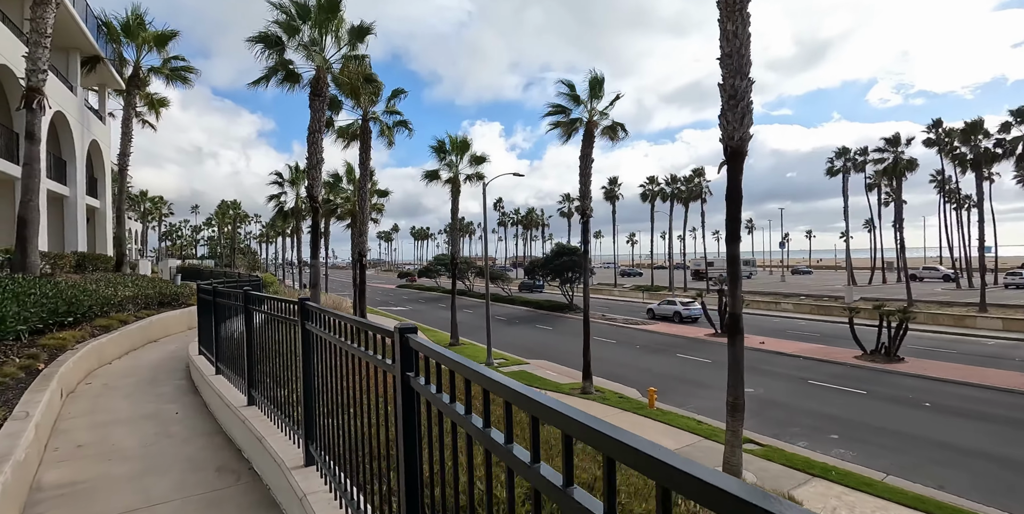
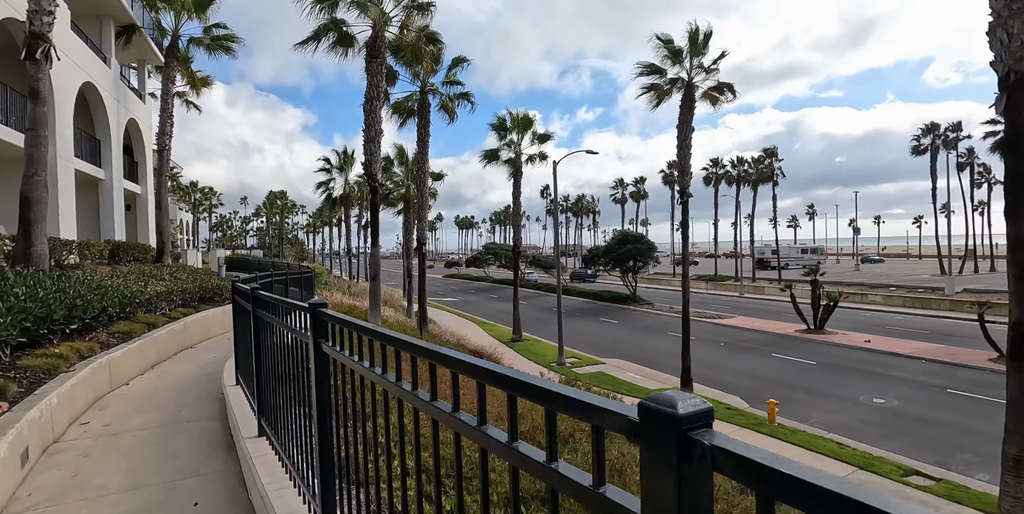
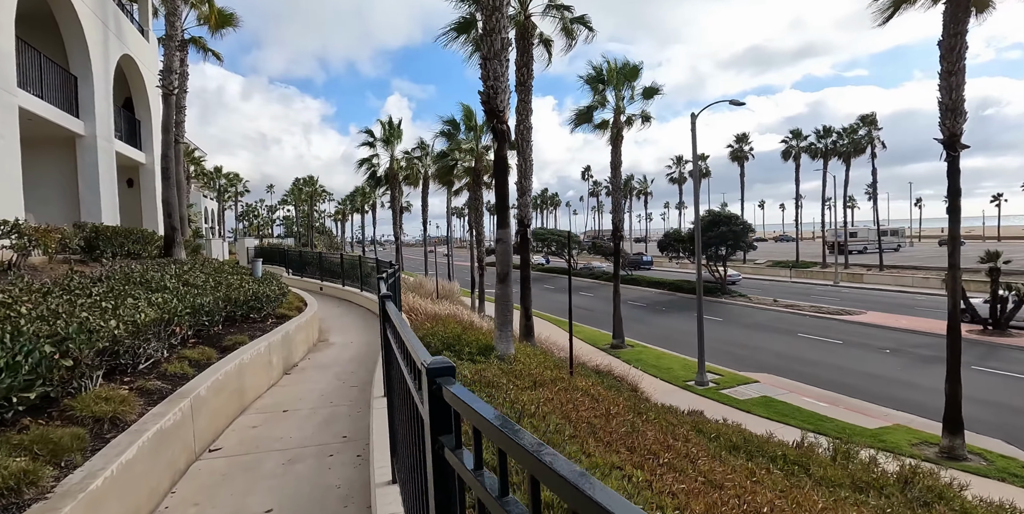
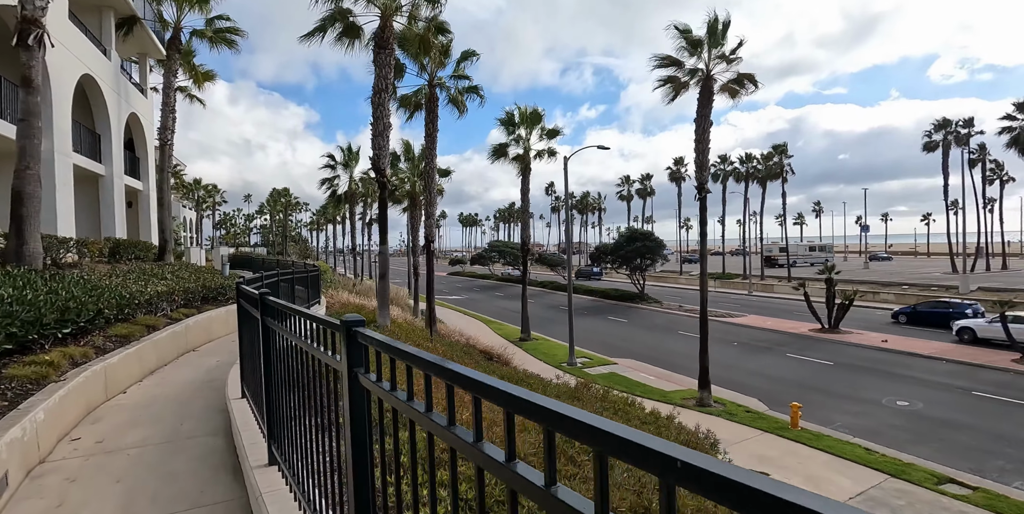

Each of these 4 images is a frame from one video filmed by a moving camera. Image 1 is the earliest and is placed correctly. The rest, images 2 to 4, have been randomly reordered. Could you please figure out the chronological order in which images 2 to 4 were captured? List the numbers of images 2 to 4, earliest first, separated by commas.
2, 4, 3
